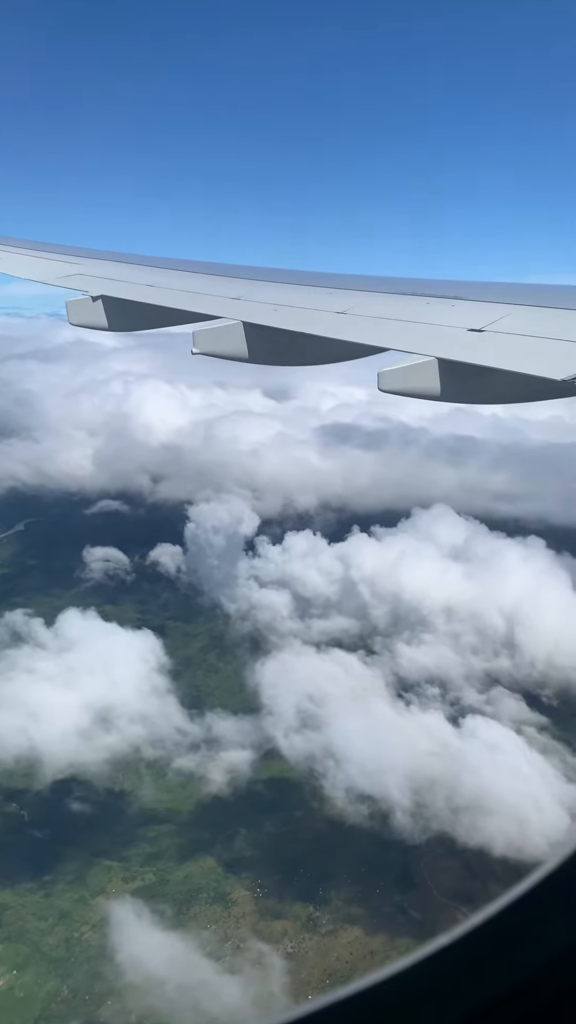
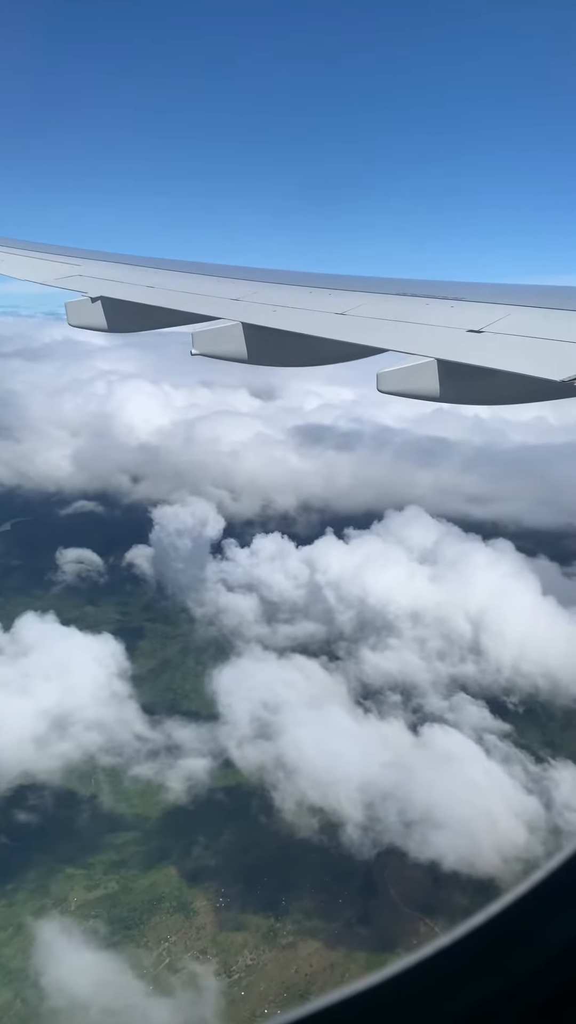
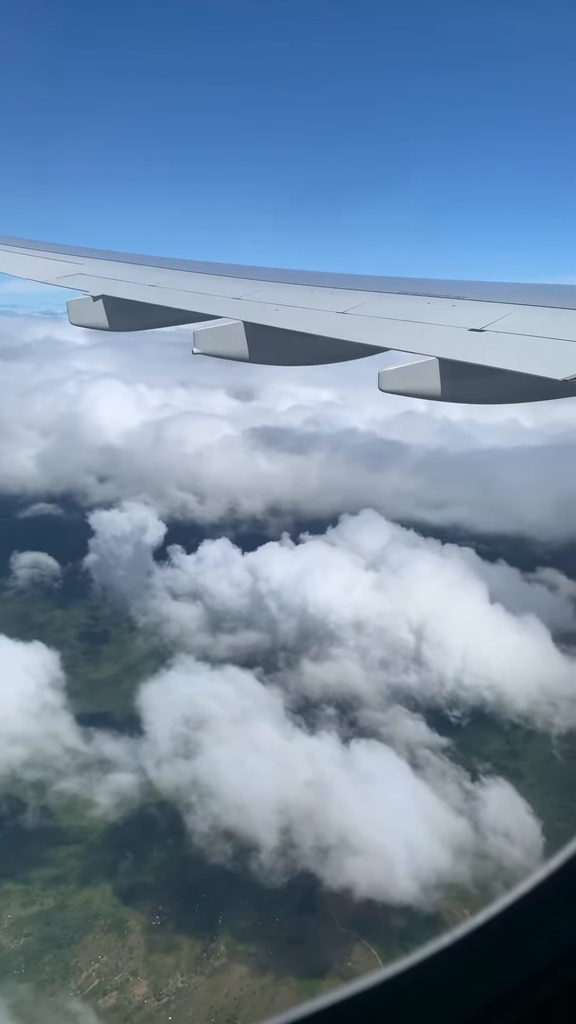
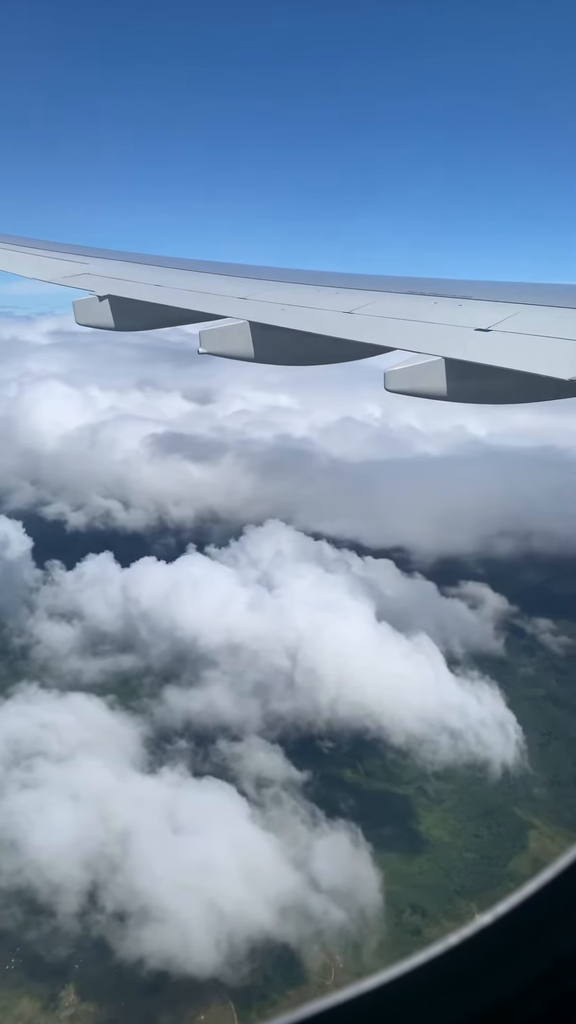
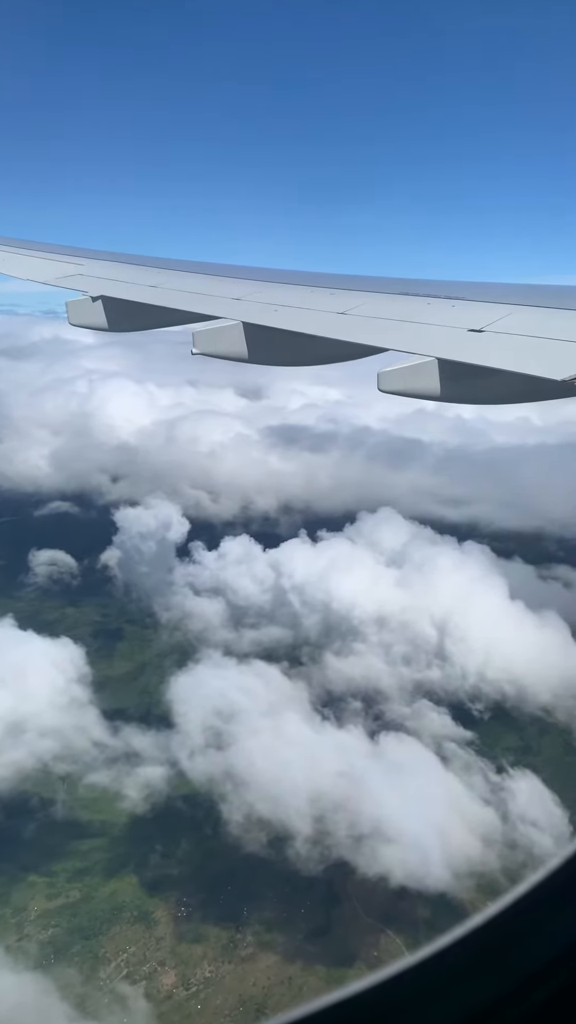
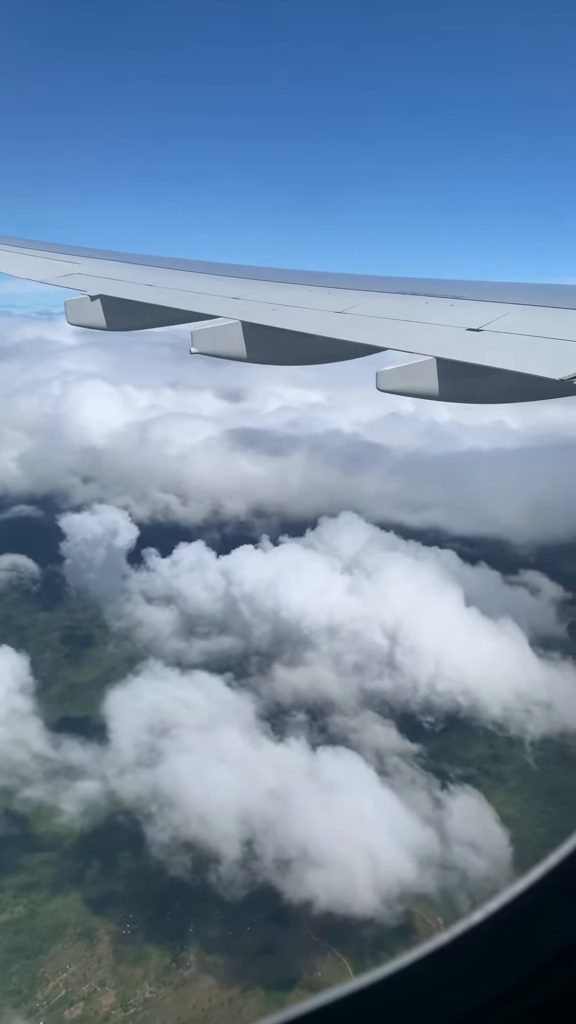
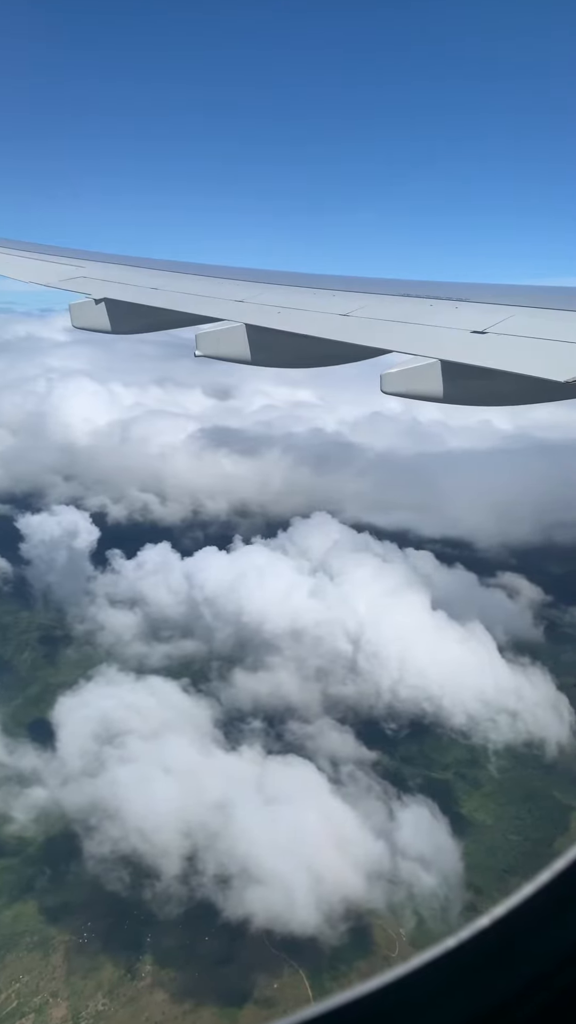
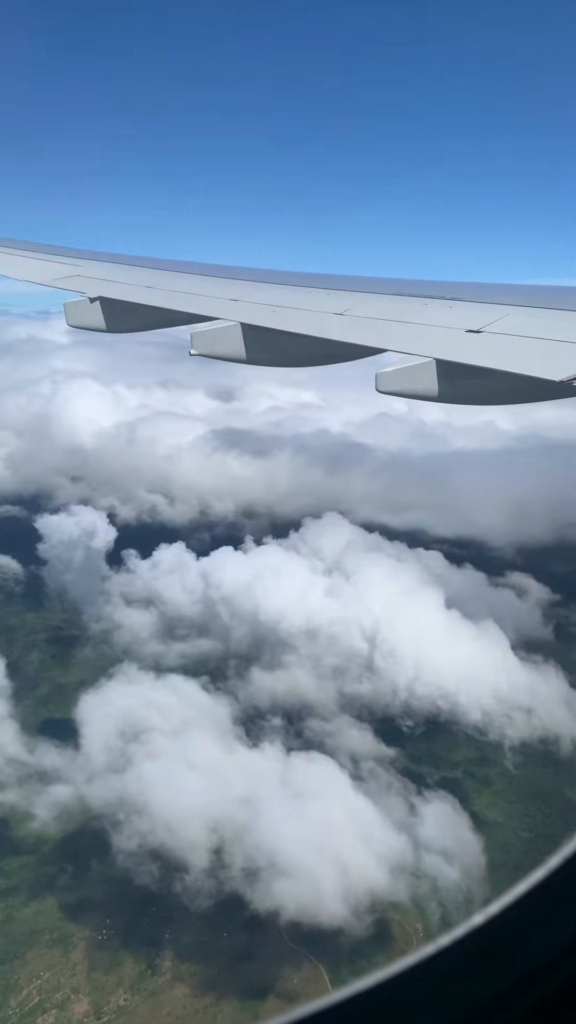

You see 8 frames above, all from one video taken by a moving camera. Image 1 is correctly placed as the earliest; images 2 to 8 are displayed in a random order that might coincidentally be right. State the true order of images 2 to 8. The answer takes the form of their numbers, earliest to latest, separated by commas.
2, 5, 3, 6, 8, 7, 4
